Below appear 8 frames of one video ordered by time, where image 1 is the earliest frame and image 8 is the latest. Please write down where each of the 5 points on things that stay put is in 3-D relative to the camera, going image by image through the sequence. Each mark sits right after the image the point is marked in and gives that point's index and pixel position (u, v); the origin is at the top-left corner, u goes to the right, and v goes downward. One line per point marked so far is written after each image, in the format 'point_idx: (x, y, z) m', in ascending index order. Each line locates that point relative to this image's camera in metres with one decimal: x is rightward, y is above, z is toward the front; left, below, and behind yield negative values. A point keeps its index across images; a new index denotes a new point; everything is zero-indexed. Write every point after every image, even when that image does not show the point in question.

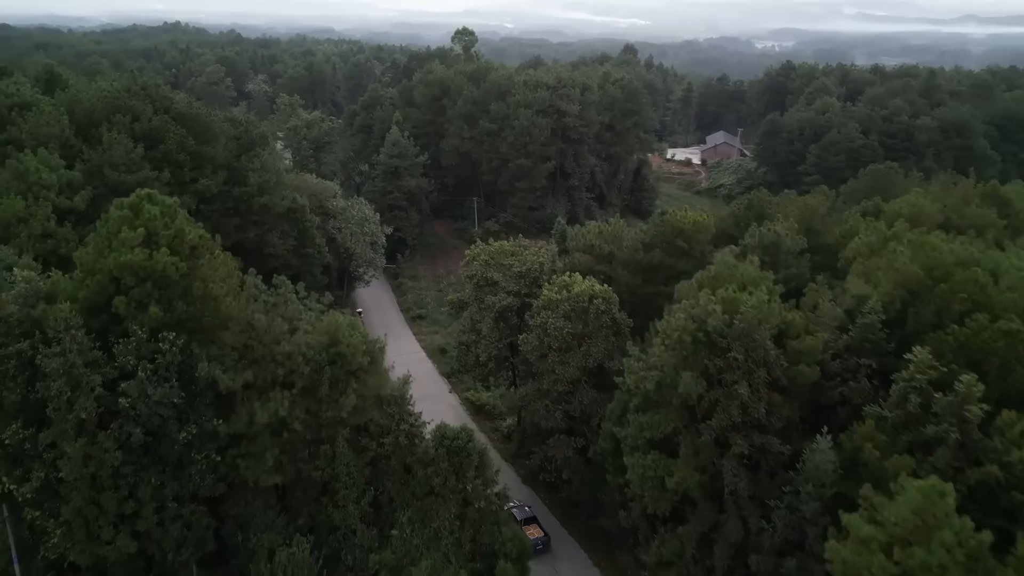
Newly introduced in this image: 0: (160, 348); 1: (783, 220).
0: (-5.9, -1.0, +12.0) m
1: (+7.4, +1.8, +19.5) m
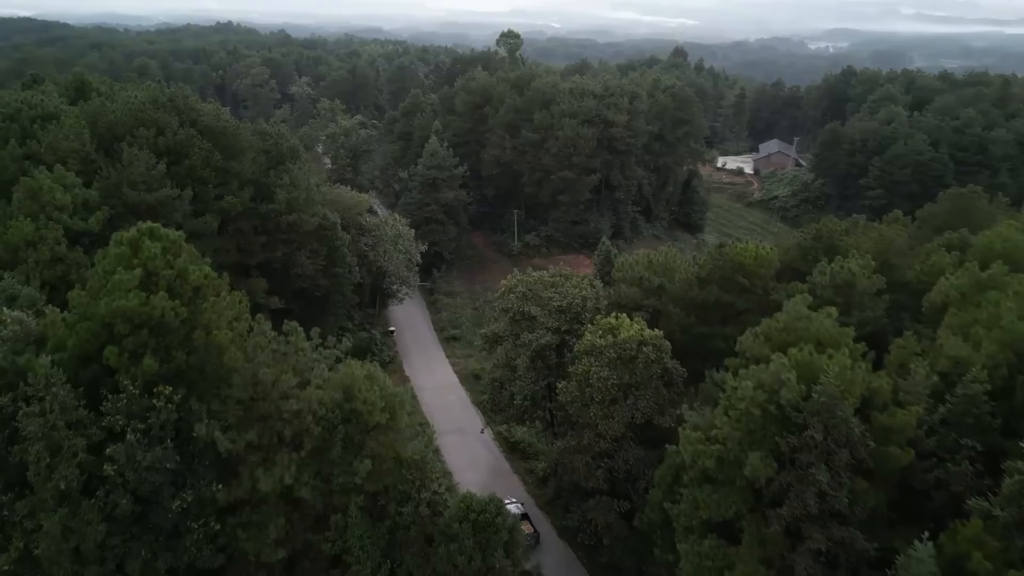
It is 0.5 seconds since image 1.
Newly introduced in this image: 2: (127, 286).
0: (-5.4, -1.7, +10.7) m
1: (+8.4, +0.8, +17.5) m
2: (-5.9, 0.0, +10.9) m
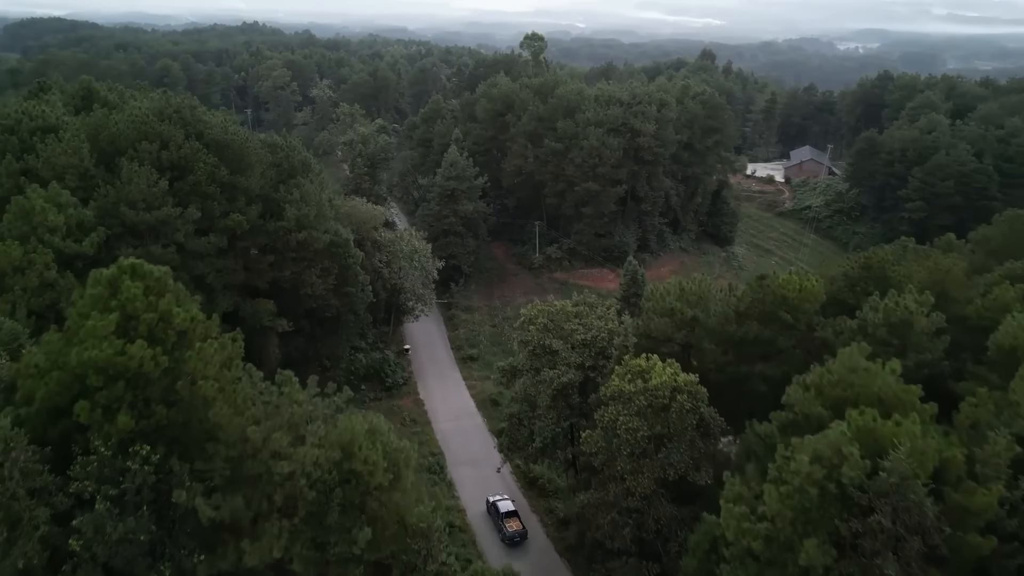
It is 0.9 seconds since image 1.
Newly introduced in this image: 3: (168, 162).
0: (-5.1, -2.4, +9.6) m
1: (+8.8, 0.0, +15.9) m
2: (-5.6, -0.6, +9.8) m
3: (-9.2, +3.3, +19.1) m
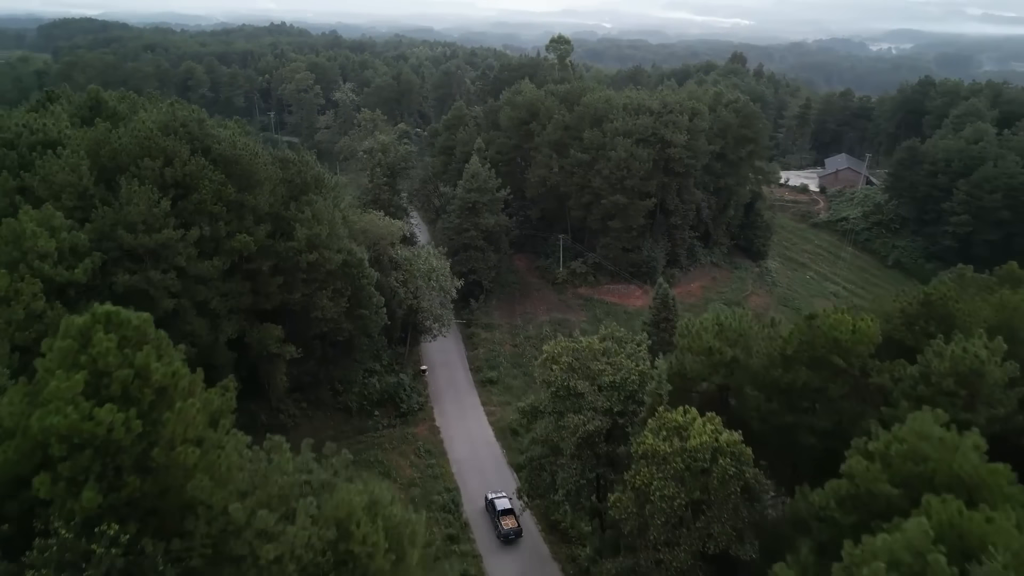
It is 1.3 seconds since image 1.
0: (-4.9, -3.1, +8.4) m
1: (+9.3, -0.8, +14.3) m
2: (-5.4, -1.3, +8.6) m
3: (-8.6, +2.7, +18.1) m
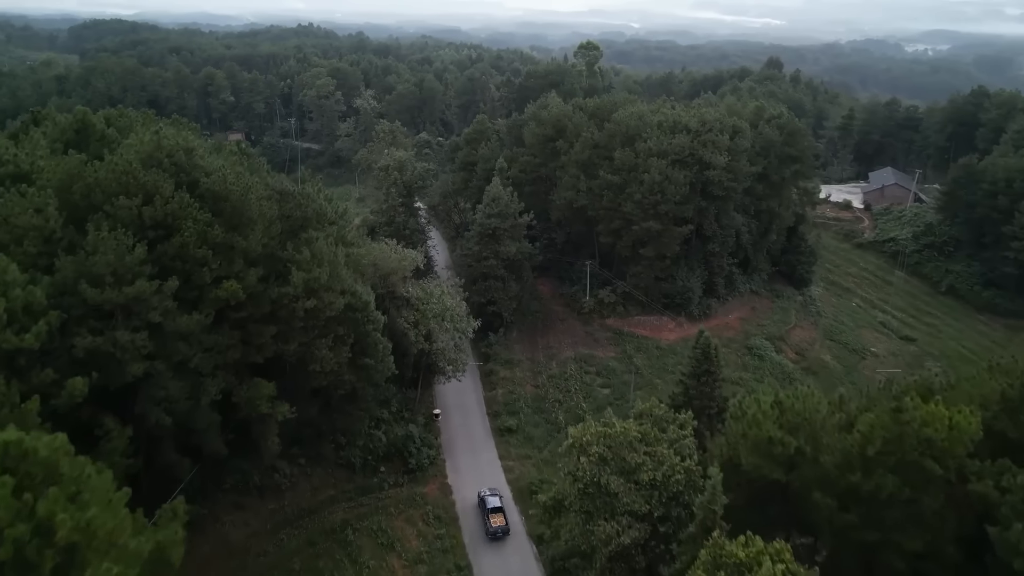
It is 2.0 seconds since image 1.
0: (-4.8, -4.3, +6.2) m
1: (+9.6, -2.3, +11.6) m
2: (-5.2, -2.5, +6.4) m
3: (-8.1, +1.5, +16.0) m
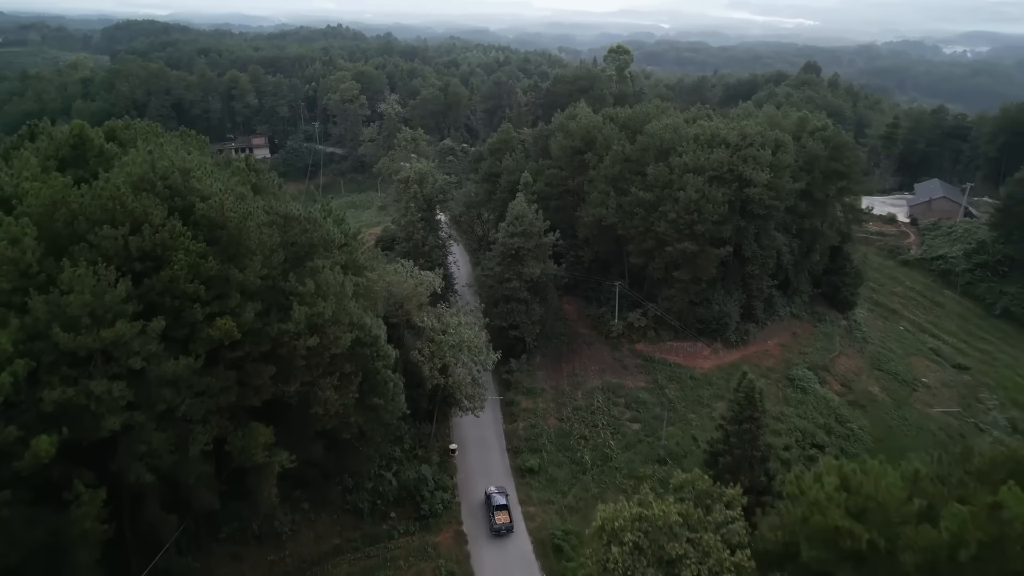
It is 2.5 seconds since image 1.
0: (-4.7, -5.1, +4.6) m
1: (+9.9, -3.3, +9.5) m
2: (-5.1, -3.3, +4.9) m
3: (-7.6, +0.7, +14.5) m
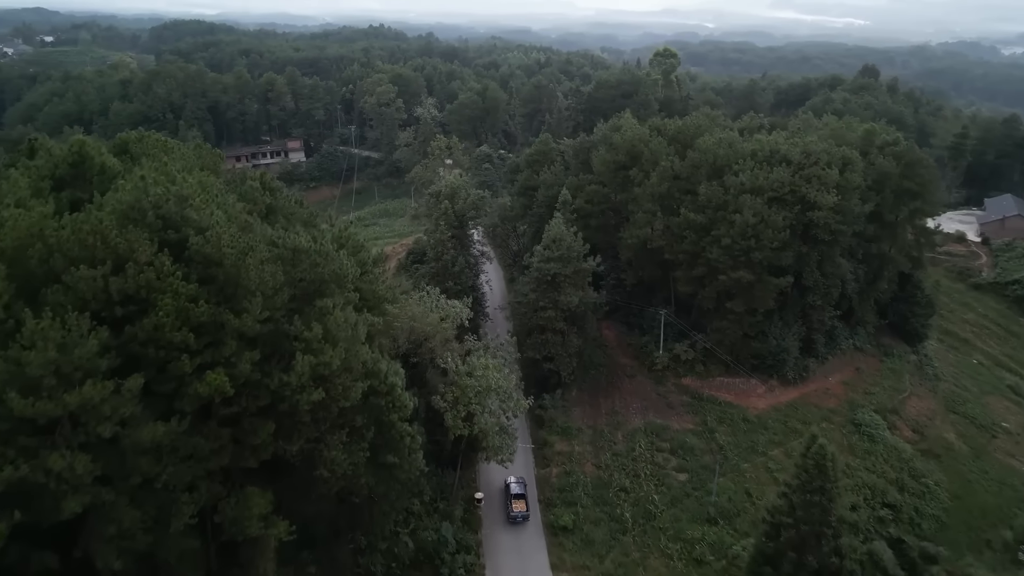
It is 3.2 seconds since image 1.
0: (-4.7, -6.1, +2.6) m
1: (+10.1, -4.5, +6.8) m
2: (-5.1, -4.2, +2.9) m
3: (-7.0, -0.1, +12.7) m
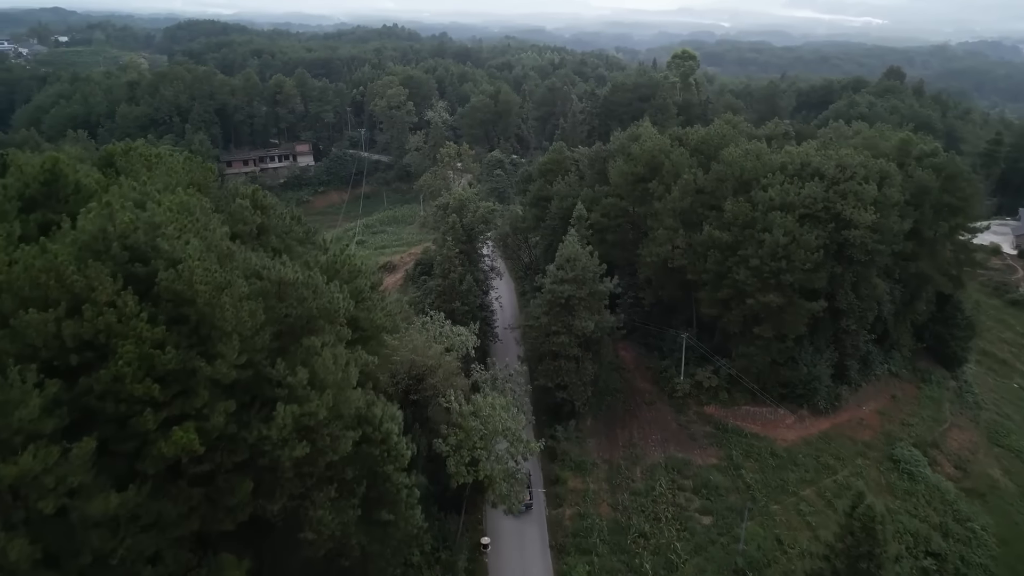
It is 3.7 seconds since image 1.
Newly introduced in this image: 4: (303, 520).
0: (-4.8, -6.8, +1.1) m
1: (+10.1, -5.3, +4.9) m
2: (-5.2, -5.0, +1.4) m
3: (-6.8, -0.8, +11.1) m
4: (-3.9, -4.3, +13.2) m
